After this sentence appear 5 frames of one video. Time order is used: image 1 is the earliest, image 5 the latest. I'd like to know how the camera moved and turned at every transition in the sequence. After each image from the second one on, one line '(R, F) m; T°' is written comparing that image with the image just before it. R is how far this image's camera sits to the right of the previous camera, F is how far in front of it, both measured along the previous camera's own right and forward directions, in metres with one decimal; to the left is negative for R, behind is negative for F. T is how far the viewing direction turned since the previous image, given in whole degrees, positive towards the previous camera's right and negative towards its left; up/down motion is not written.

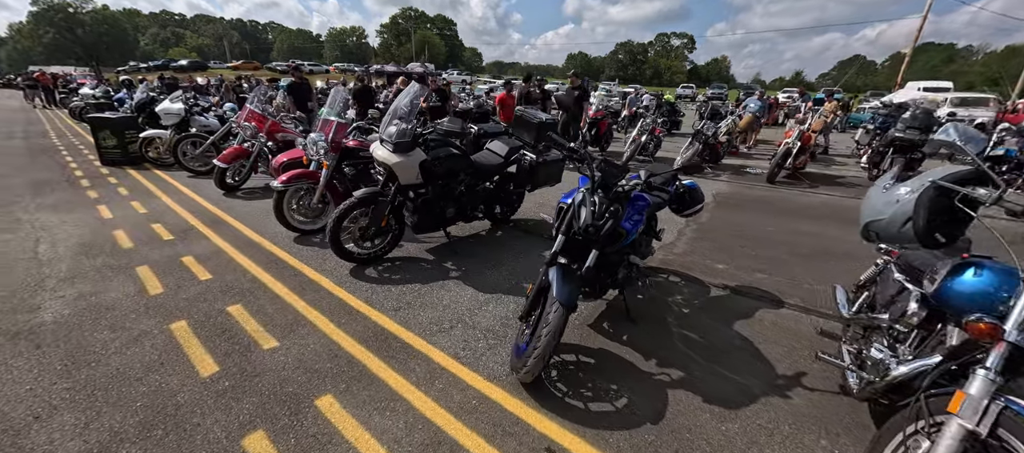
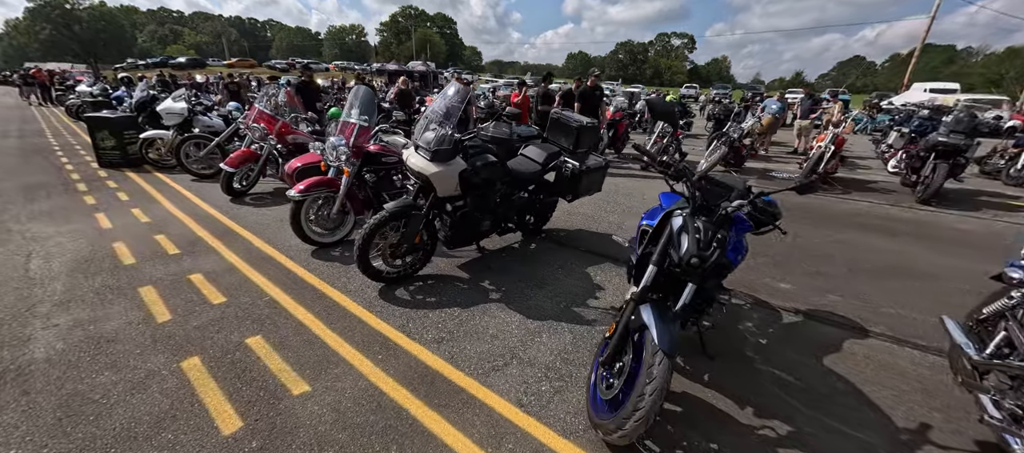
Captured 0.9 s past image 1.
(-0.4, +0.4) m; 0°
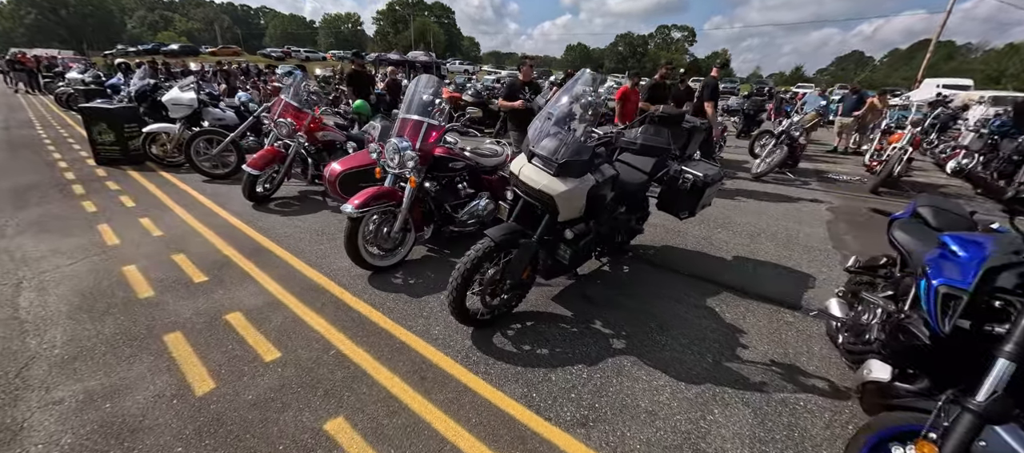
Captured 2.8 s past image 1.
(-0.9, +0.7) m; +1°
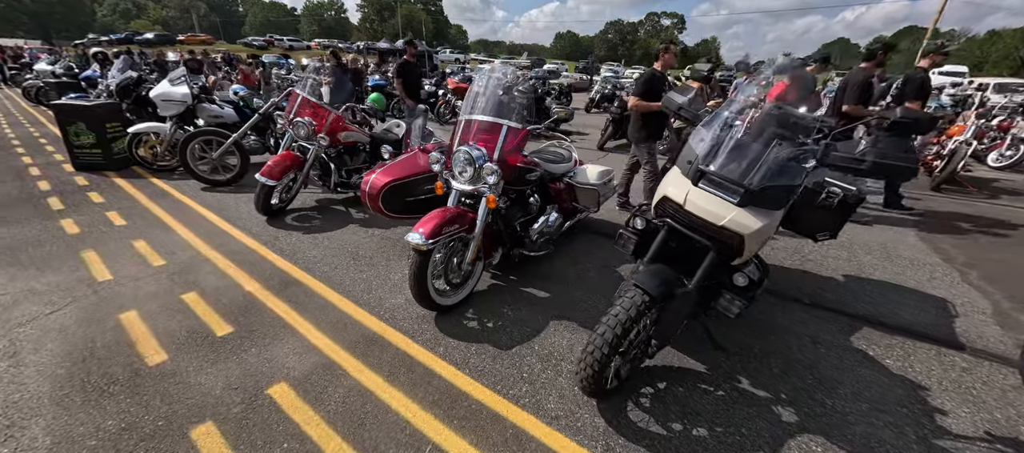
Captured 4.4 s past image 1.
(-0.8, +0.6) m; +1°
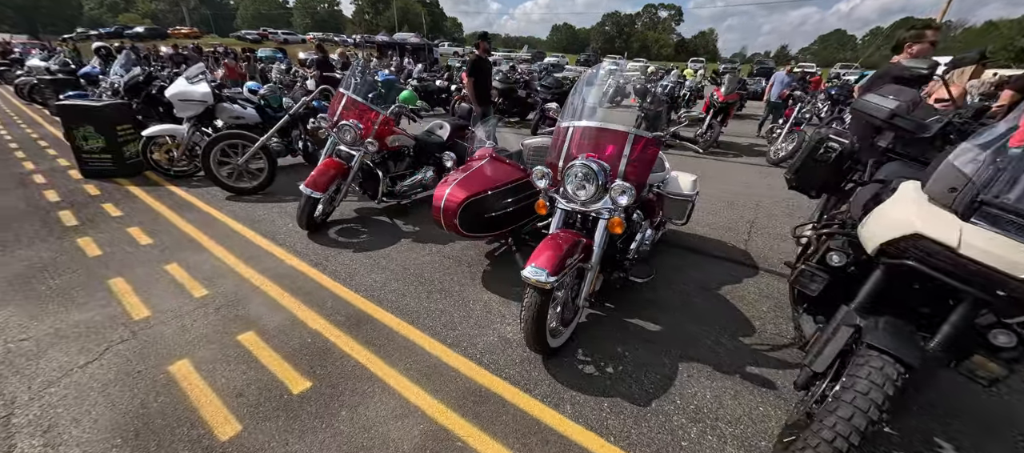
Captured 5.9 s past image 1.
(-0.7, +0.4) m; +1°
